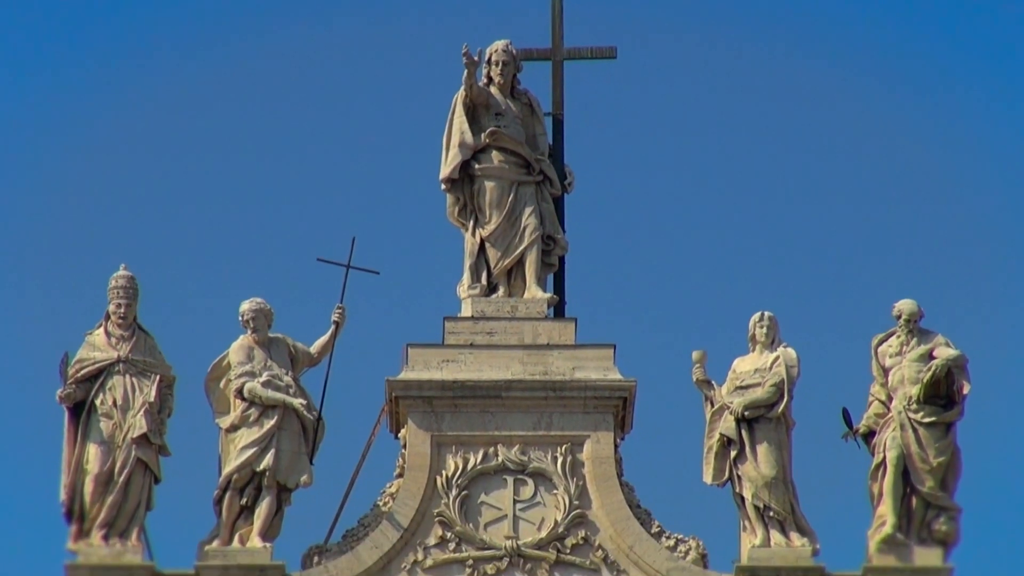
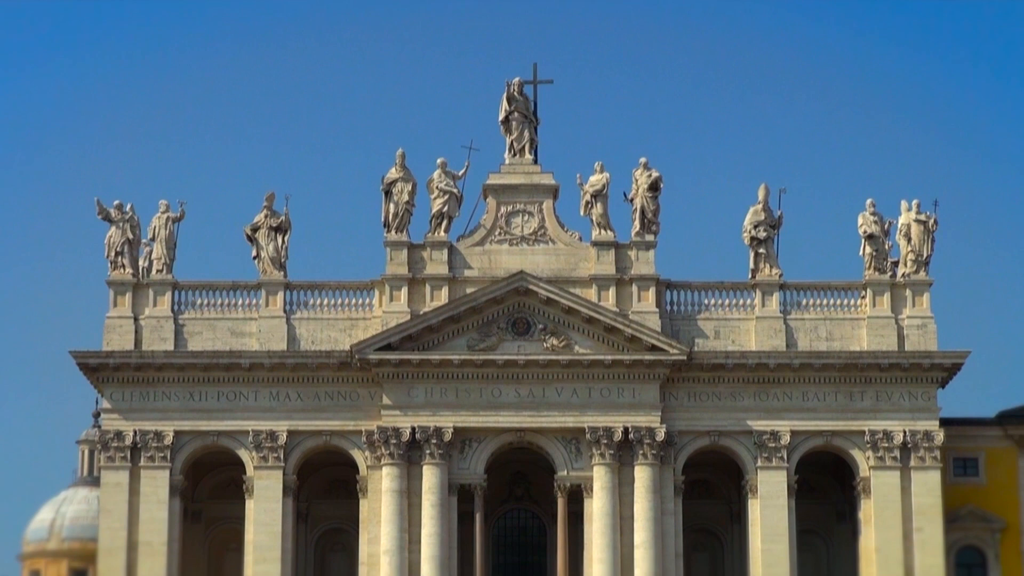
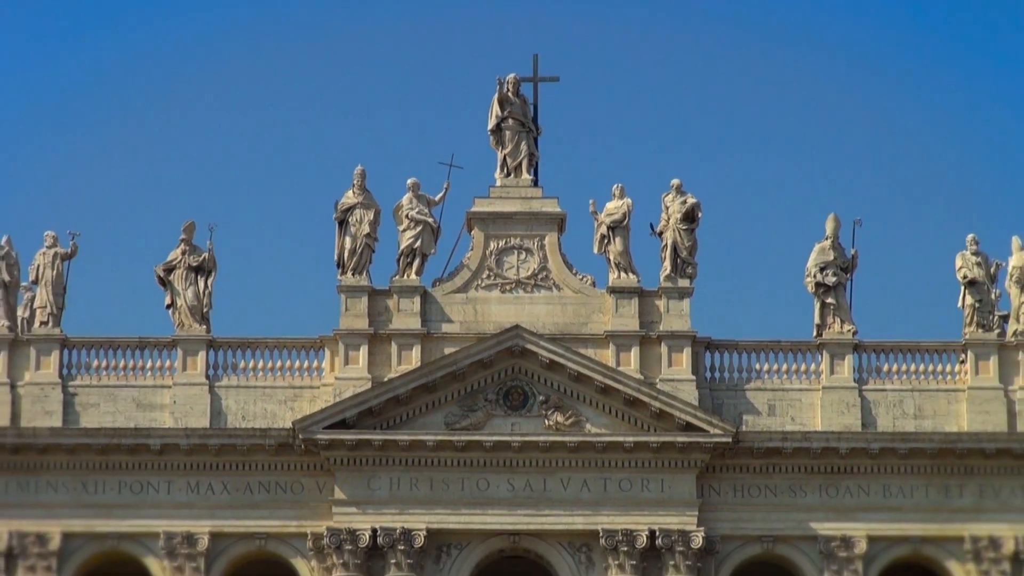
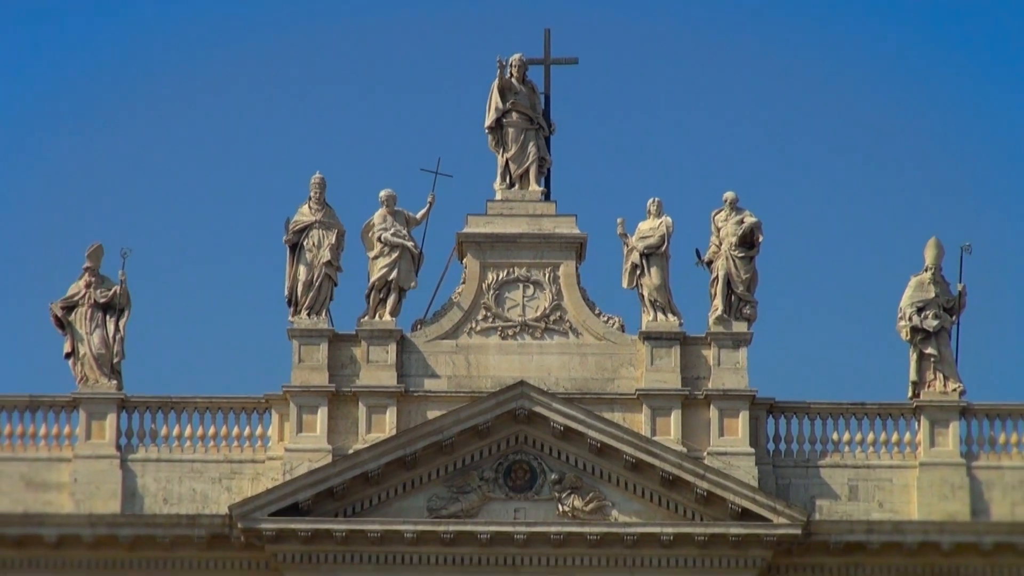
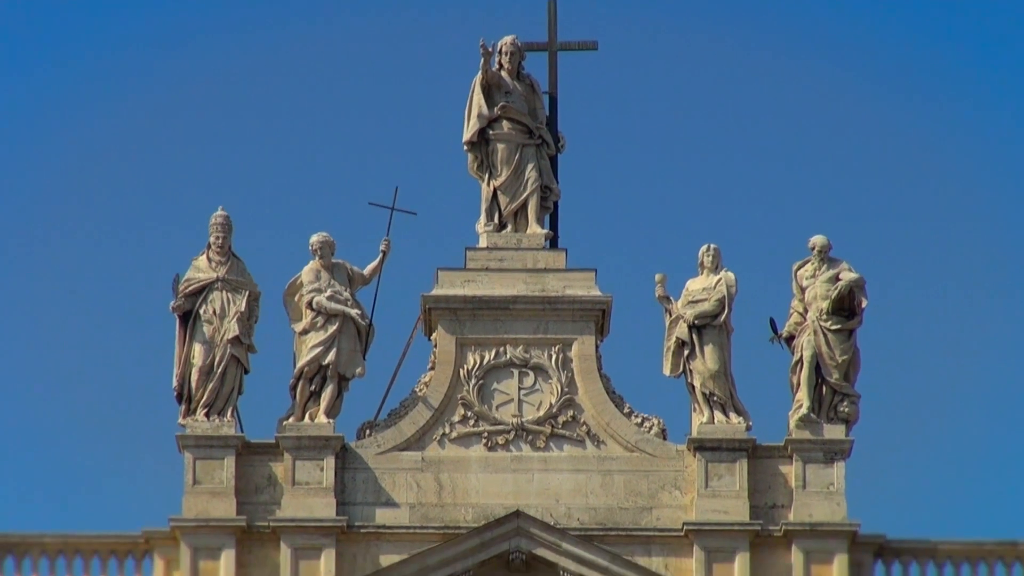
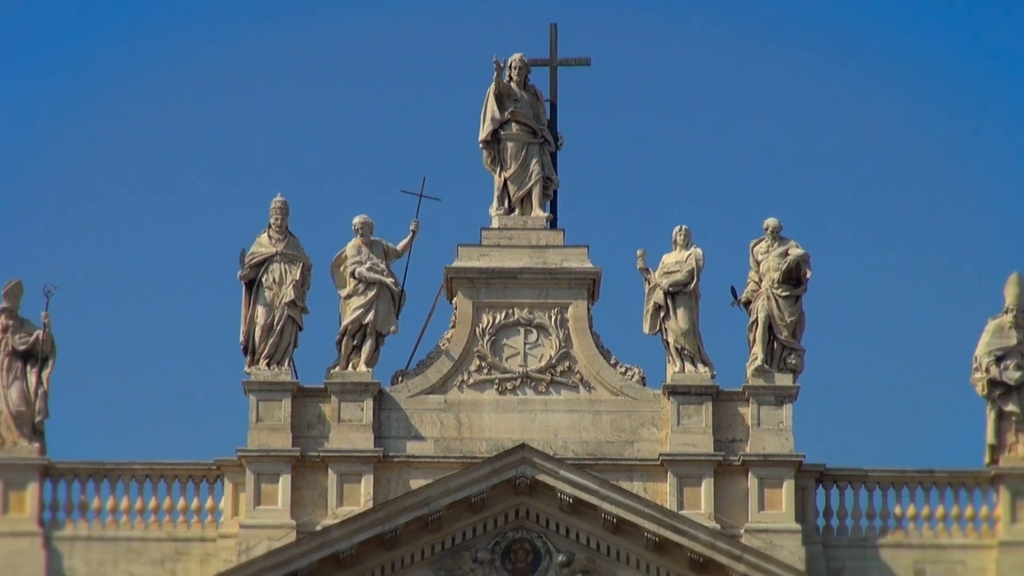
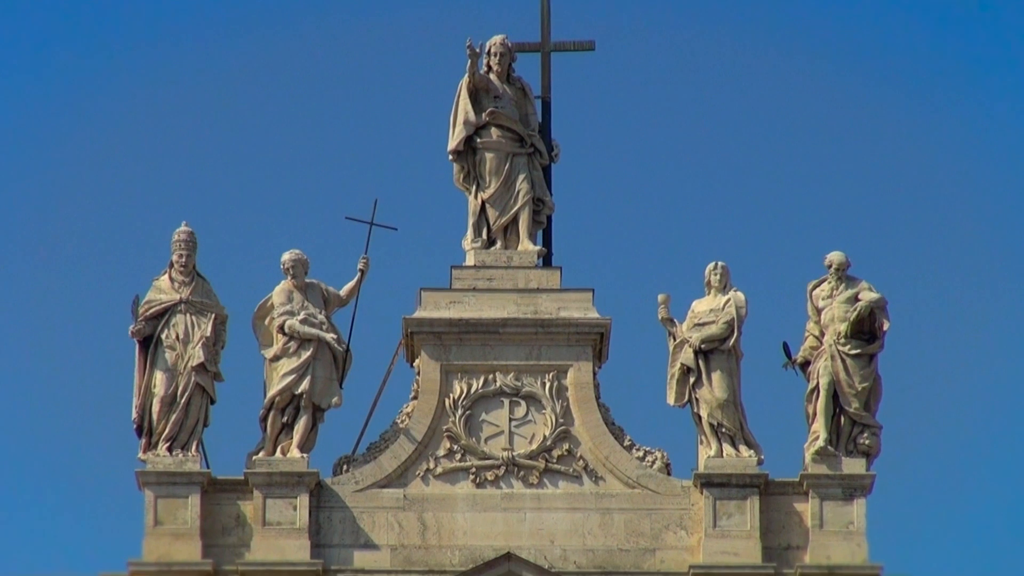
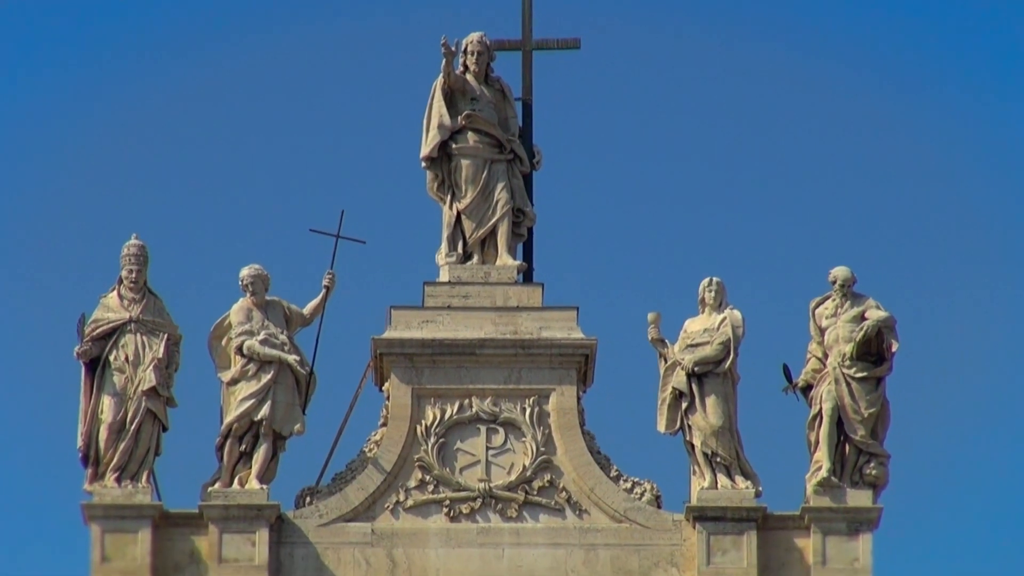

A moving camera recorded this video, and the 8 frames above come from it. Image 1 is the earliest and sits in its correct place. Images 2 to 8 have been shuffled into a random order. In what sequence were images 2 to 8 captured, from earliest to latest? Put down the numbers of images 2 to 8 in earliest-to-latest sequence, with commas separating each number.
8, 7, 5, 6, 4, 3, 2
